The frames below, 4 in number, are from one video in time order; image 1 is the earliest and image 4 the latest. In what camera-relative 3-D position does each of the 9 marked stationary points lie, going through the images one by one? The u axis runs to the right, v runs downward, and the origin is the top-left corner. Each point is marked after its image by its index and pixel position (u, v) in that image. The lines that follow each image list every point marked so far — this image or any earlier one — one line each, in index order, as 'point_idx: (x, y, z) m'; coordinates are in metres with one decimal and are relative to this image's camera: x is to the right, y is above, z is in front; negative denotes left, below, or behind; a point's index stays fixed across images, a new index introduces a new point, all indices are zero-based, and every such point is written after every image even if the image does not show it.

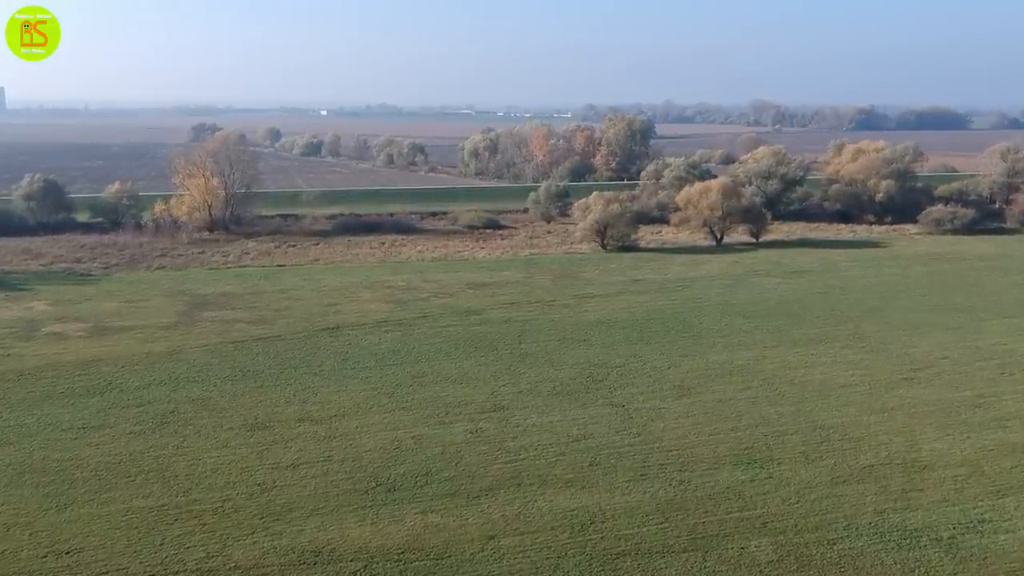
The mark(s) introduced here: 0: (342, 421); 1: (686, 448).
0: (-3.4, -2.6, +16.2) m
1: (+3.2, -2.9, +15.0) m
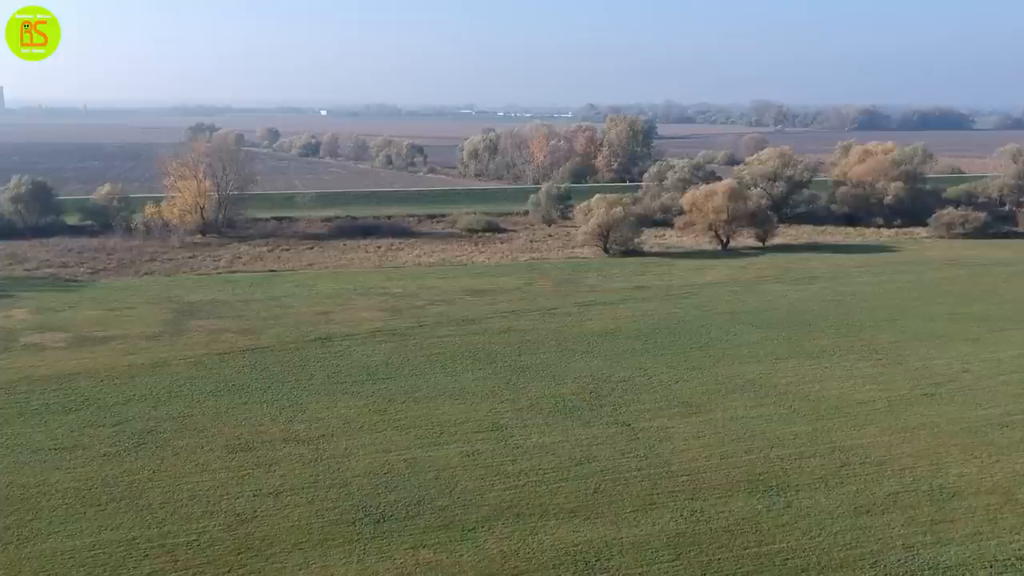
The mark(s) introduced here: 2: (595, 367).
0: (-3.4, -2.9, +15.2) m
1: (+3.2, -3.2, +14.0) m
2: (+2.0, -1.9, +19.6) m
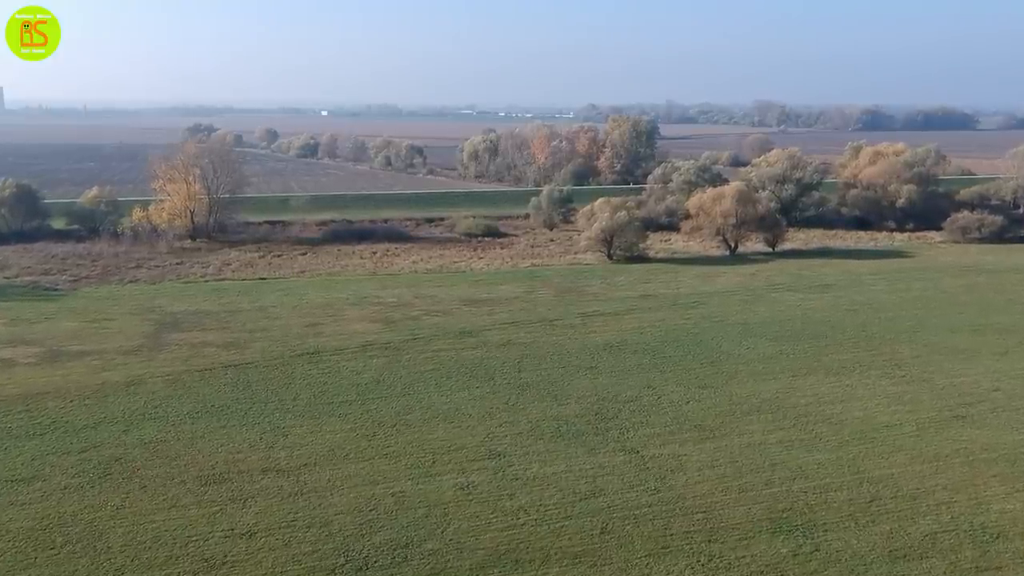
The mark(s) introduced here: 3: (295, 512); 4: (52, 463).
0: (-3.4, -3.2, +14.0) m
1: (+3.1, -3.5, +12.7) m
2: (+2.0, -2.2, +18.3) m
3: (-3.3, -3.5, +12.6) m
4: (-8.1, -3.1, +14.3) m
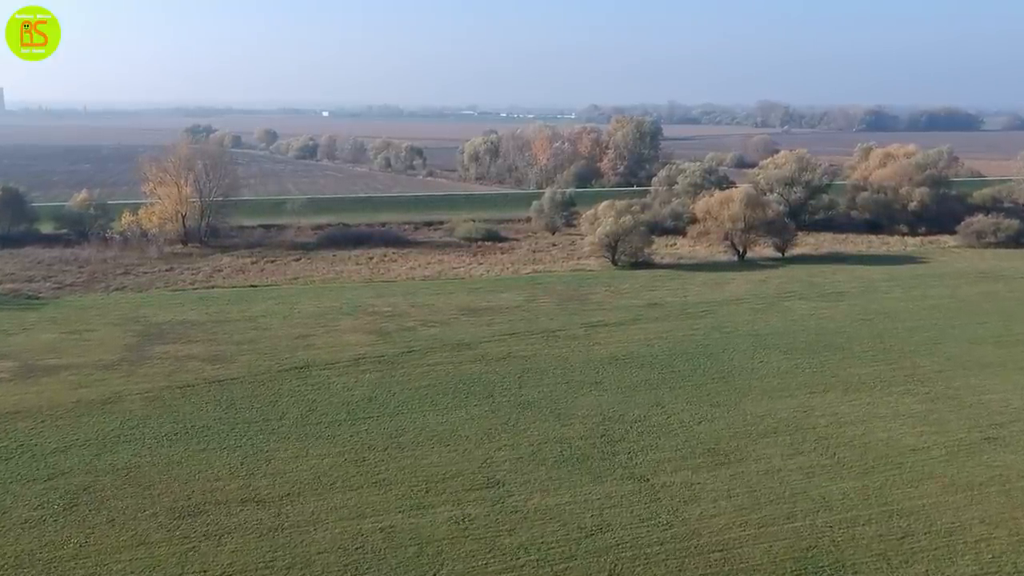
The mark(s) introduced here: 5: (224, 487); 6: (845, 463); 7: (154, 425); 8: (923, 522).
0: (-3.4, -3.4, +12.9) m
1: (+3.1, -3.7, +11.6) m
2: (+2.0, -2.4, +17.3) m
3: (-3.4, -3.7, +11.5) m
4: (-8.1, -3.3, +13.2) m
5: (-4.8, -3.3, +13.5) m
6: (+5.9, -3.1, +14.6) m
7: (-7.0, -2.7, +16.0) m
8: (+6.3, -3.6, +12.4) m
